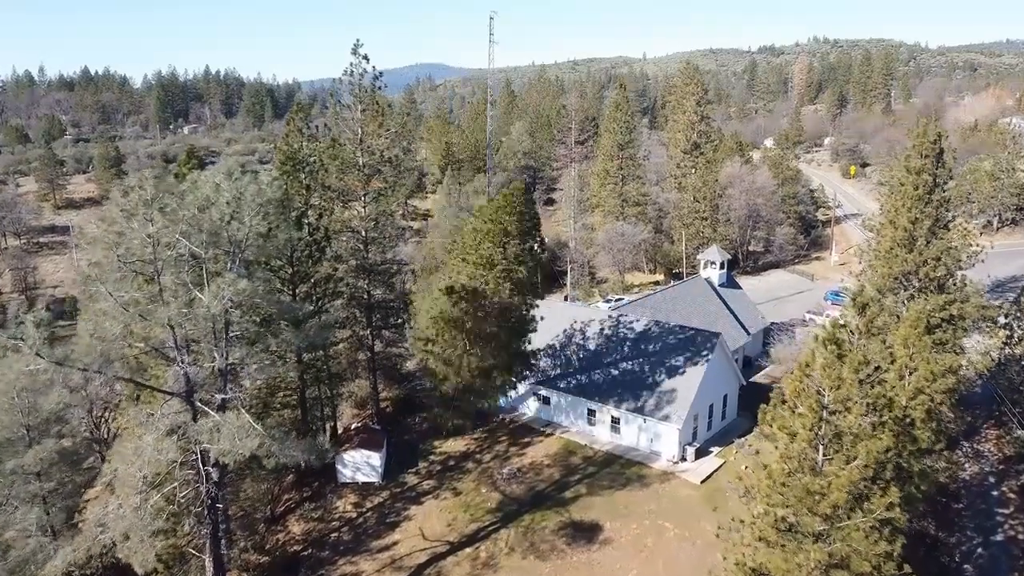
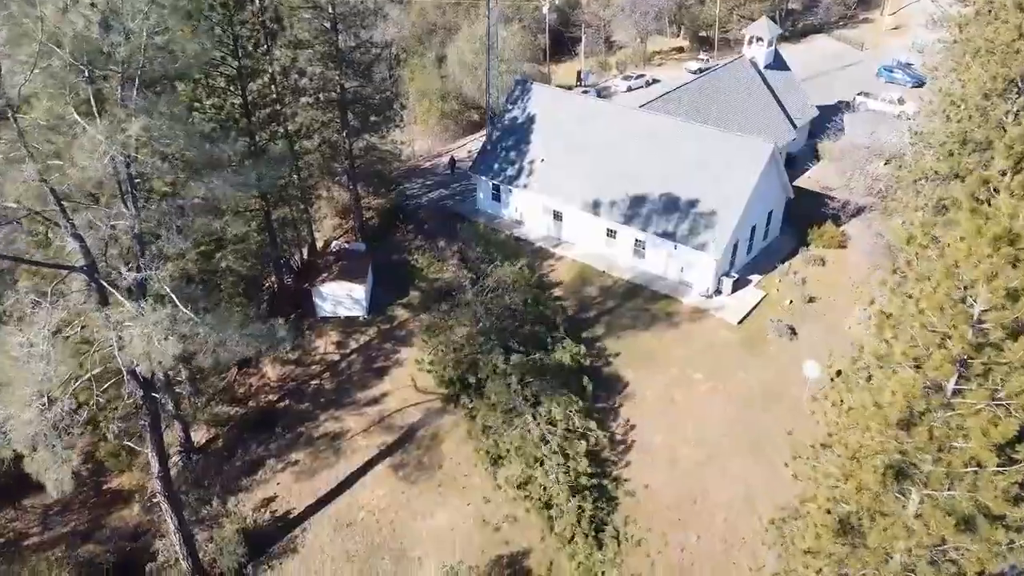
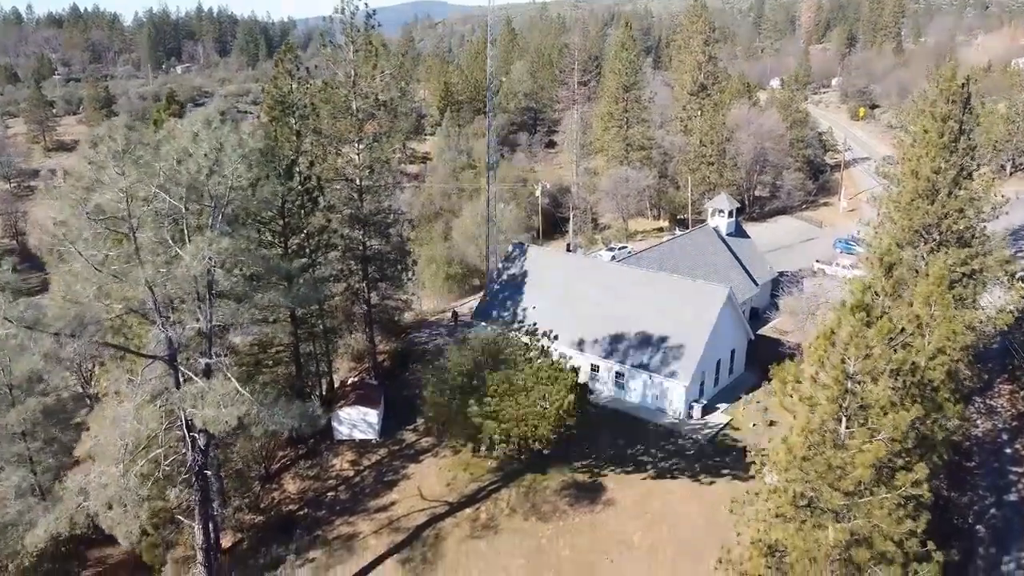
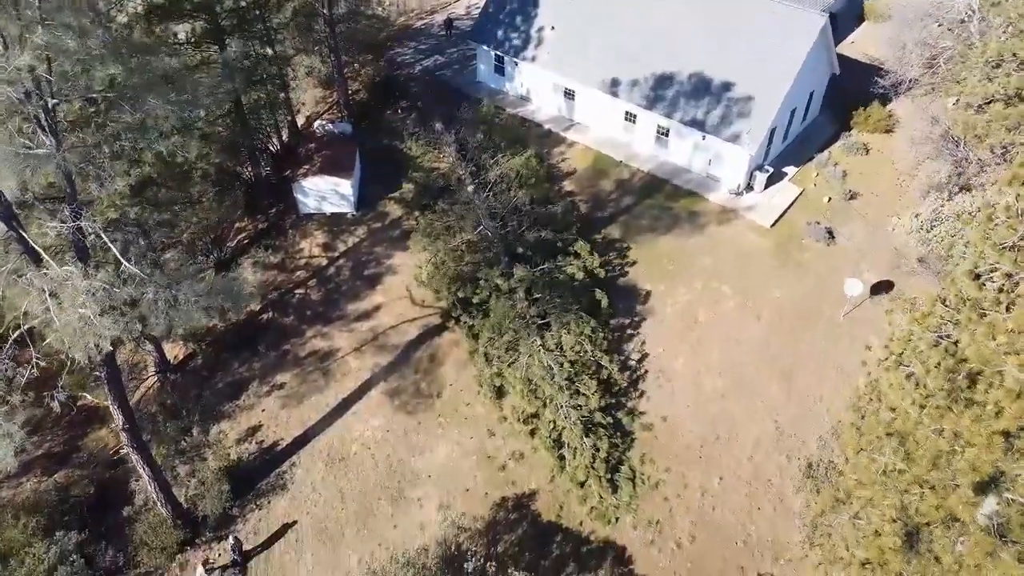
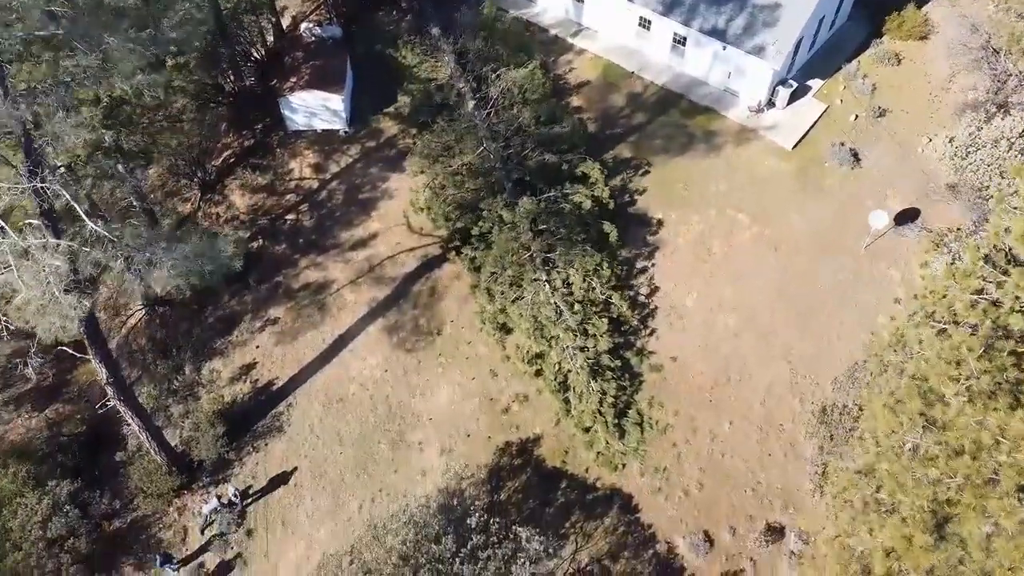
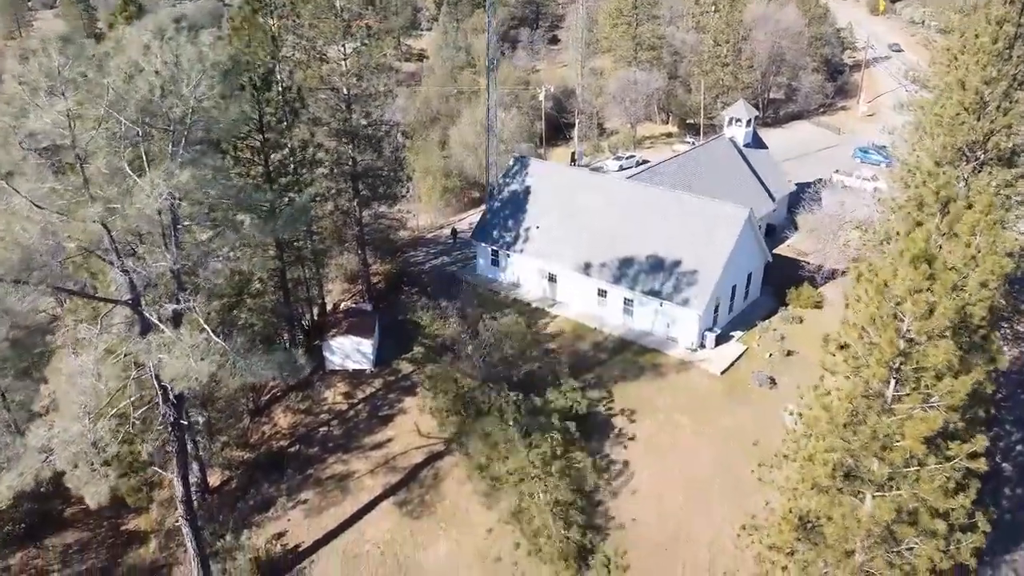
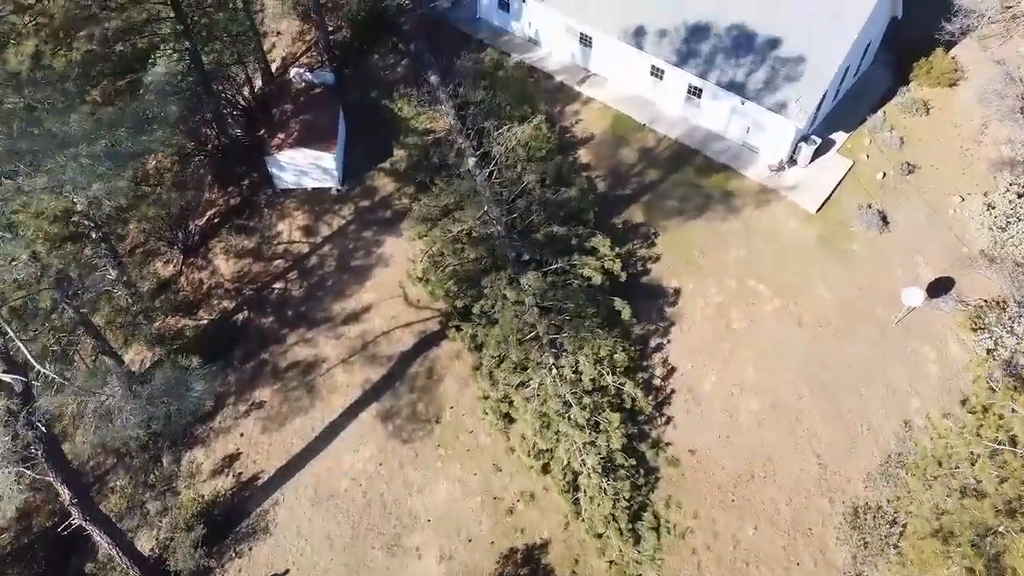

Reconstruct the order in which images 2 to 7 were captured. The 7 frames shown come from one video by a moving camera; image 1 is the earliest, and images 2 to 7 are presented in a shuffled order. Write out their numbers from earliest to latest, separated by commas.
3, 6, 2, 4, 5, 7
